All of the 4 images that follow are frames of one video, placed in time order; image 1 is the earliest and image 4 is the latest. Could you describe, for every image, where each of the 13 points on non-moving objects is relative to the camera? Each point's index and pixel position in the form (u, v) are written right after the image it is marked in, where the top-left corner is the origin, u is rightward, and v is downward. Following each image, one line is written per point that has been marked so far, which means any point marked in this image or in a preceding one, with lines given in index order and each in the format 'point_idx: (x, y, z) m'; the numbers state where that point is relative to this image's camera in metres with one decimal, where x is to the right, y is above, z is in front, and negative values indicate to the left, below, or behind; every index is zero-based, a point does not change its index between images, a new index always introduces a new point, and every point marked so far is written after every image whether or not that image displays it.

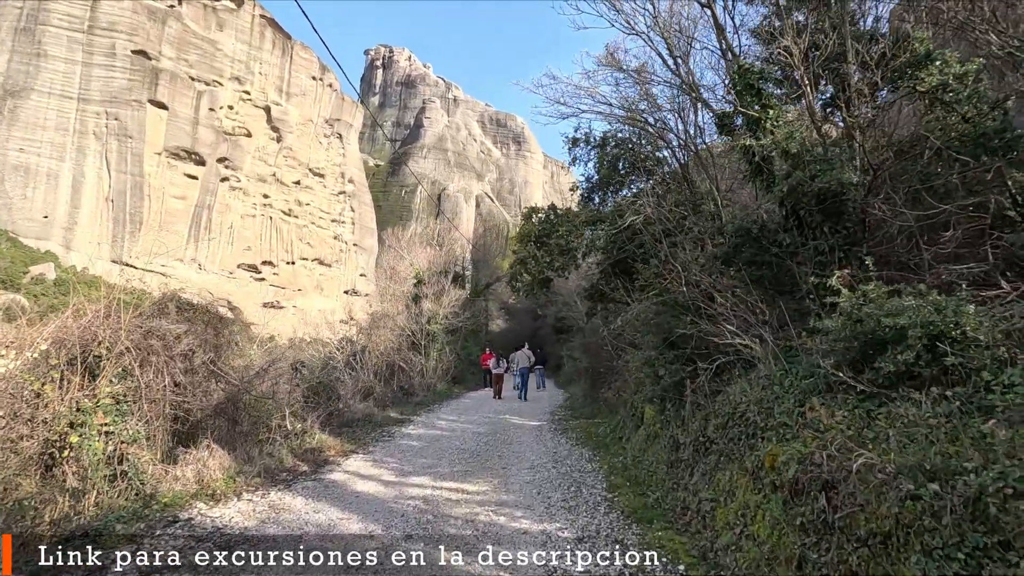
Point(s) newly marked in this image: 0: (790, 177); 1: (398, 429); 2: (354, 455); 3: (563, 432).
0: (+2.7, +1.1, +5.2) m
1: (-2.4, -2.9, +11.2) m
2: (-2.4, -2.6, +8.2) m
3: (+1.0, -2.9, +10.8) m
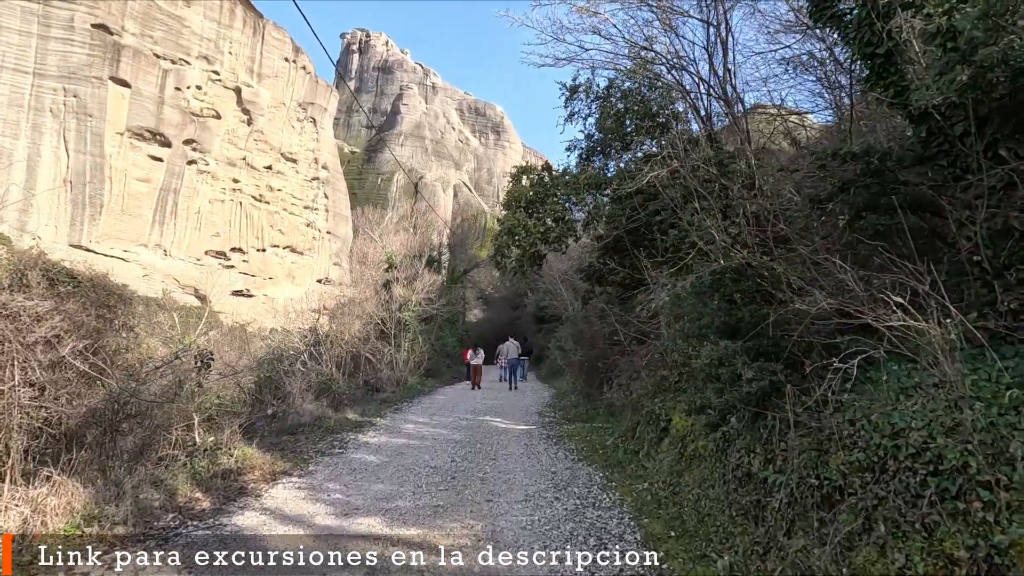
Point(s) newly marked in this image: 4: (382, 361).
0: (+2.7, +1.4, +3.2) m
1: (-2.7, -2.5, +9.0) m
2: (-2.6, -2.2, +6.1) m
3: (+0.7, -2.5, +8.9) m
4: (-4.5, -2.5, +18.6) m
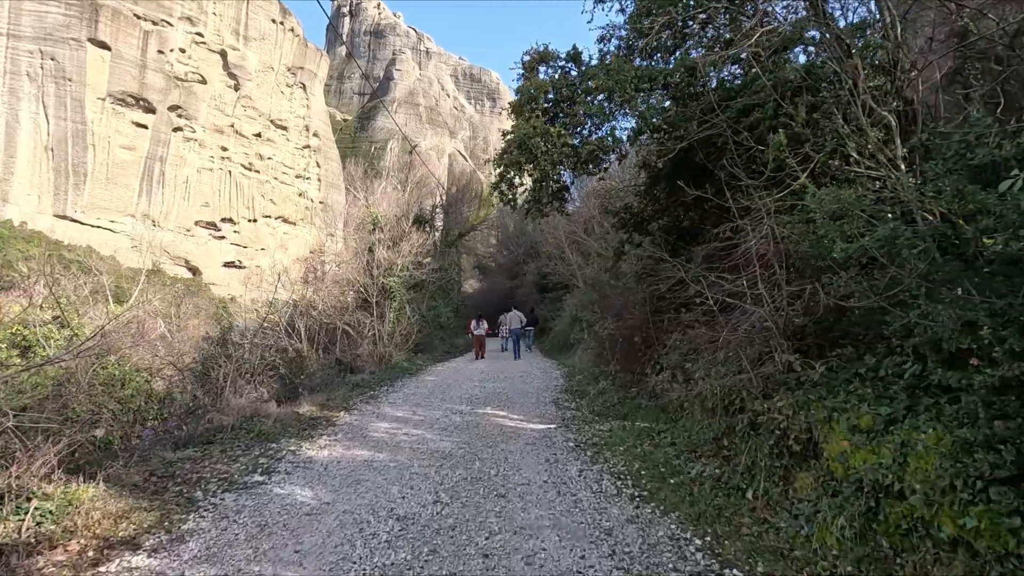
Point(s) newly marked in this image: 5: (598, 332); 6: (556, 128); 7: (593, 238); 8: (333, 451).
0: (+2.9, +1.7, +0.2) m
1: (-2.5, -1.8, +6.2) m
2: (-2.4, -1.7, +3.3) m
3: (+0.9, -1.8, +6.1) m
4: (-4.4, -1.4, +15.8) m
5: (+1.7, -0.9, +10.5) m
6: (+0.5, +1.9, +6.6) m
7: (+2.4, +1.4, +15.9) m
8: (-2.0, -1.9, +6.1) m
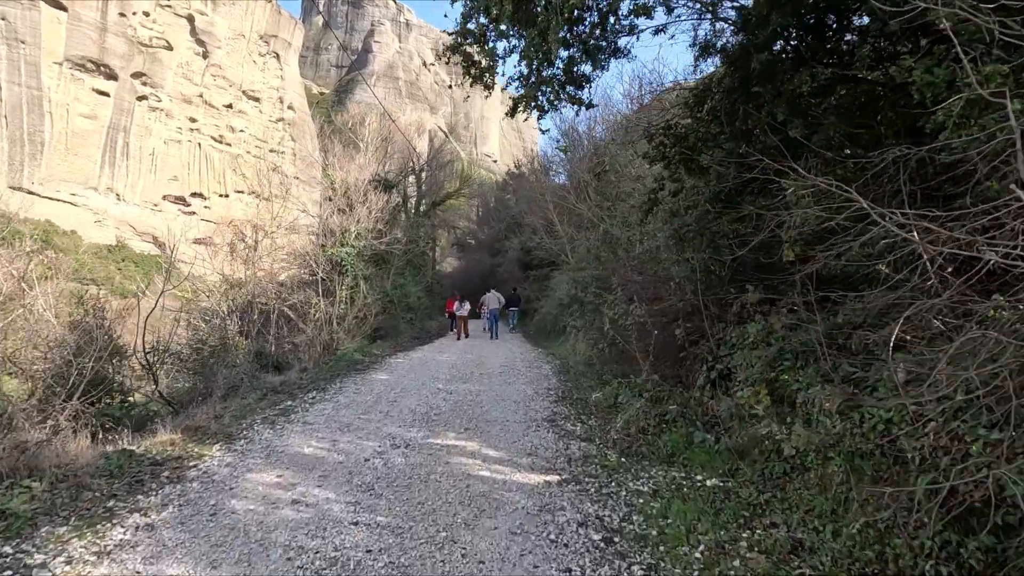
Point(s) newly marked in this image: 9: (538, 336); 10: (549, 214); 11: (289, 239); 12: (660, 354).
0: (+3.0, +1.8, -2.8) m
1: (-2.7, -1.5, +3.1) m
2: (-2.5, -1.5, +0.2) m
3: (+0.7, -1.6, +3.1) m
4: (-4.9, -0.7, +12.6) m
5: (+1.4, -0.4, +7.5) m
6: (+0.4, +2.2, +3.5) m
7: (+1.9, +2.1, +12.9) m
8: (-2.2, -1.6, +3.0) m
9: (+0.9, -1.7, +18.1) m
10: (+1.2, +2.5, +17.5) m
11: (-5.6, +1.4, +13.2) m
12: (+1.6, -0.7, +6.1) m
